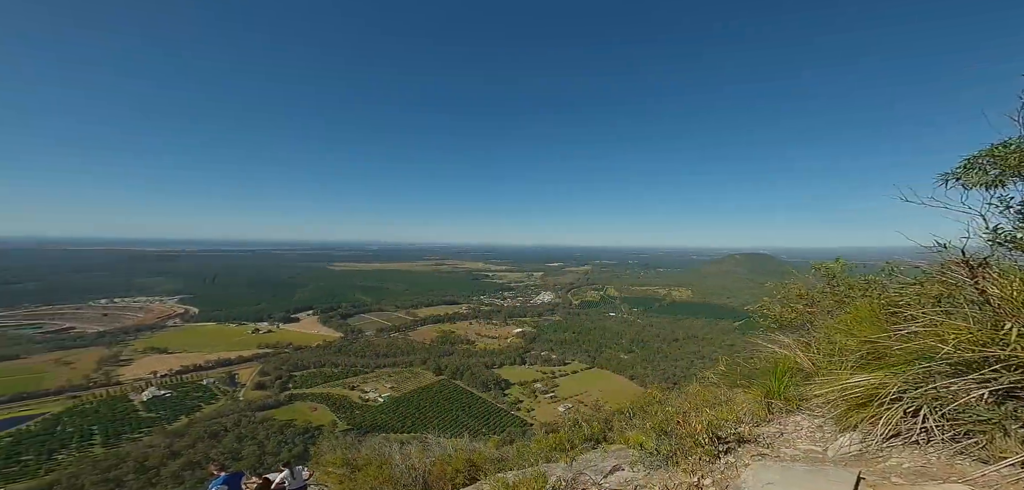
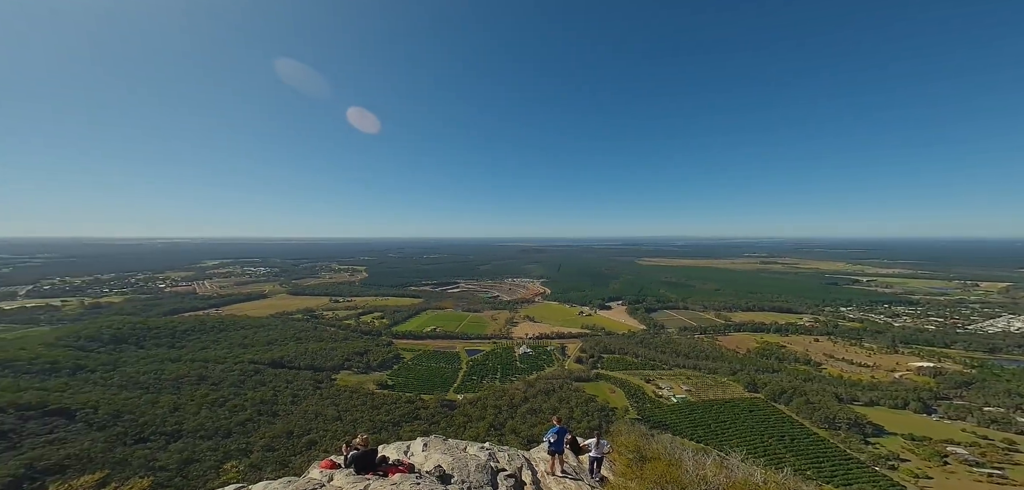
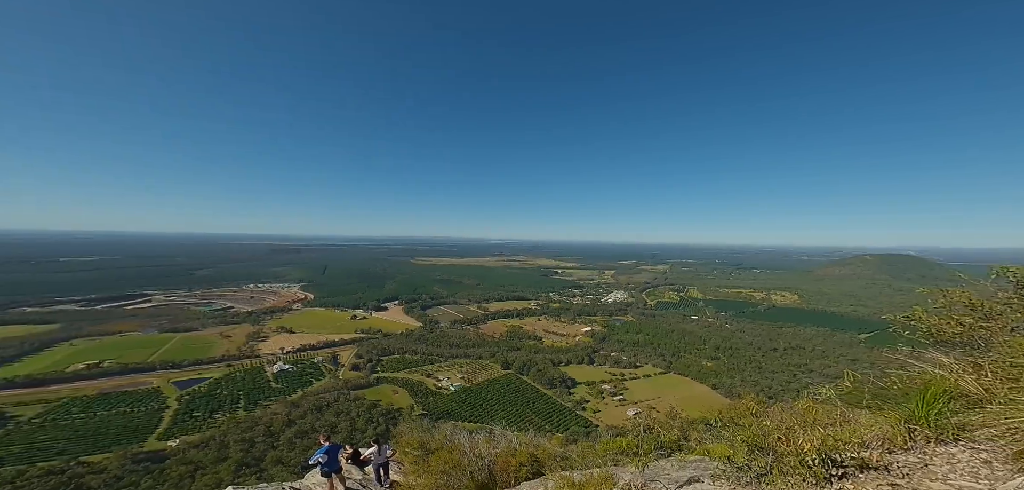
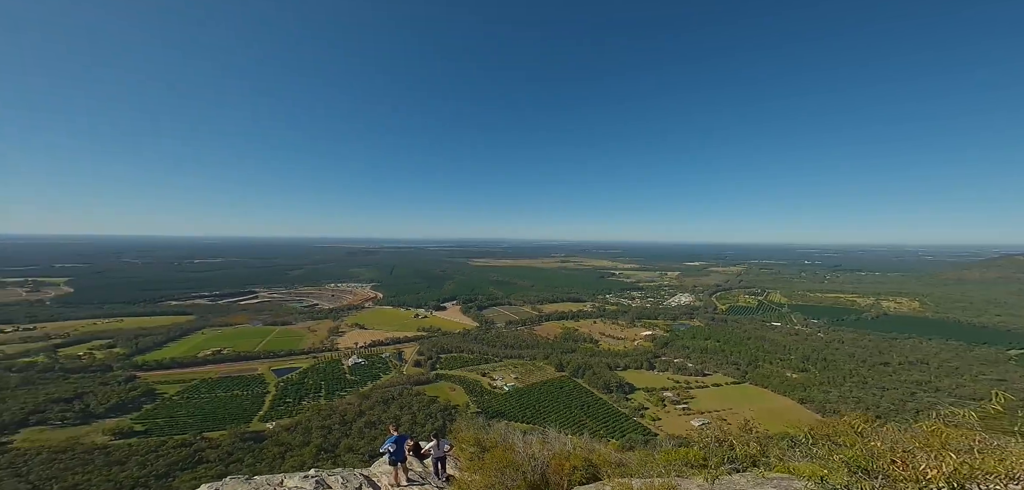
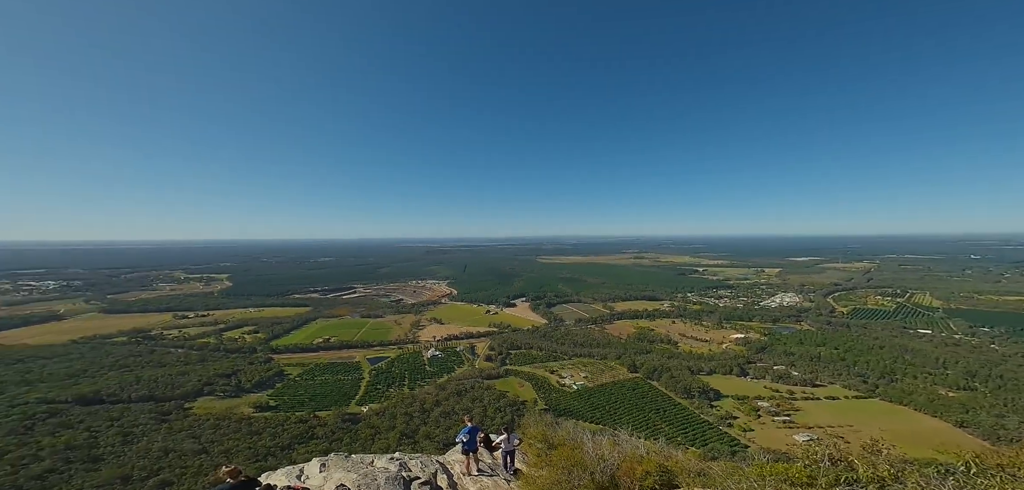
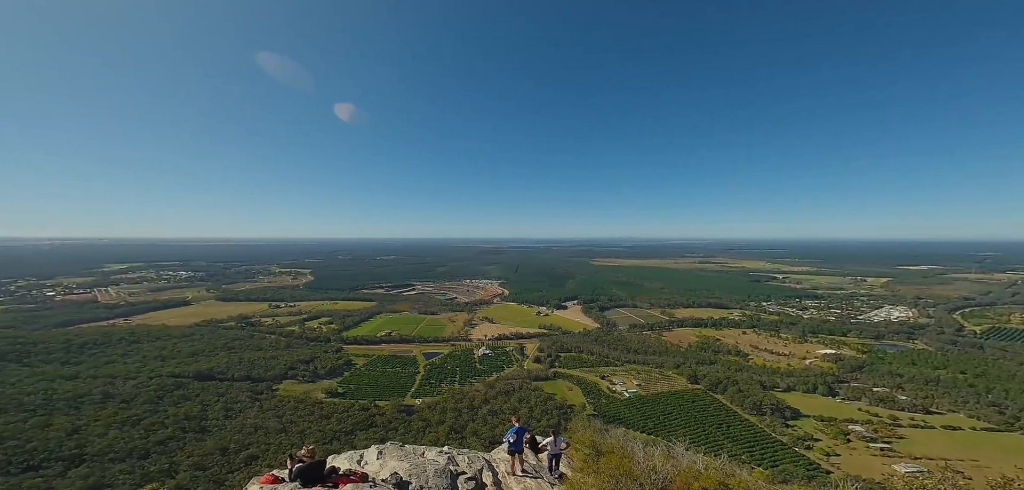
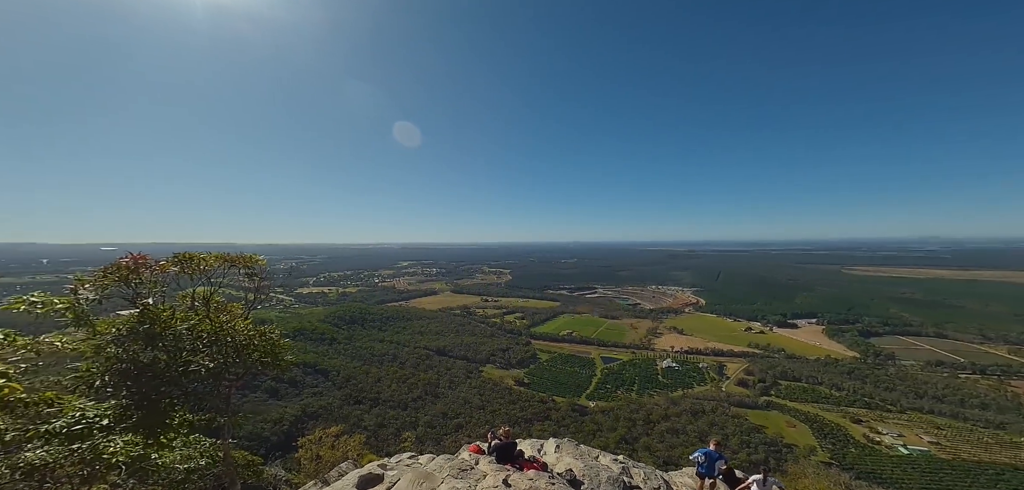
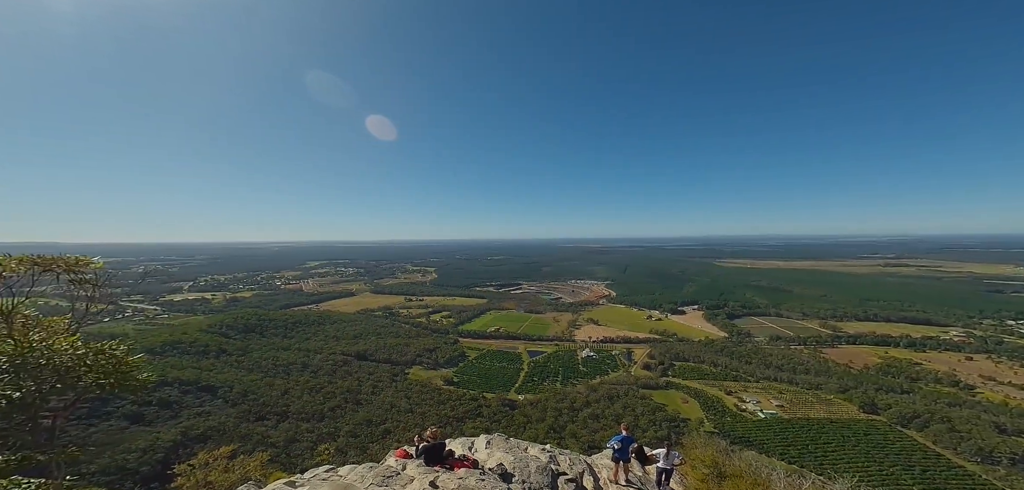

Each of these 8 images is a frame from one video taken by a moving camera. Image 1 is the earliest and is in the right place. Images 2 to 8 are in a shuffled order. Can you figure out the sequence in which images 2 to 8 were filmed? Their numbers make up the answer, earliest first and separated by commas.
3, 4, 5, 6, 2, 8, 7
